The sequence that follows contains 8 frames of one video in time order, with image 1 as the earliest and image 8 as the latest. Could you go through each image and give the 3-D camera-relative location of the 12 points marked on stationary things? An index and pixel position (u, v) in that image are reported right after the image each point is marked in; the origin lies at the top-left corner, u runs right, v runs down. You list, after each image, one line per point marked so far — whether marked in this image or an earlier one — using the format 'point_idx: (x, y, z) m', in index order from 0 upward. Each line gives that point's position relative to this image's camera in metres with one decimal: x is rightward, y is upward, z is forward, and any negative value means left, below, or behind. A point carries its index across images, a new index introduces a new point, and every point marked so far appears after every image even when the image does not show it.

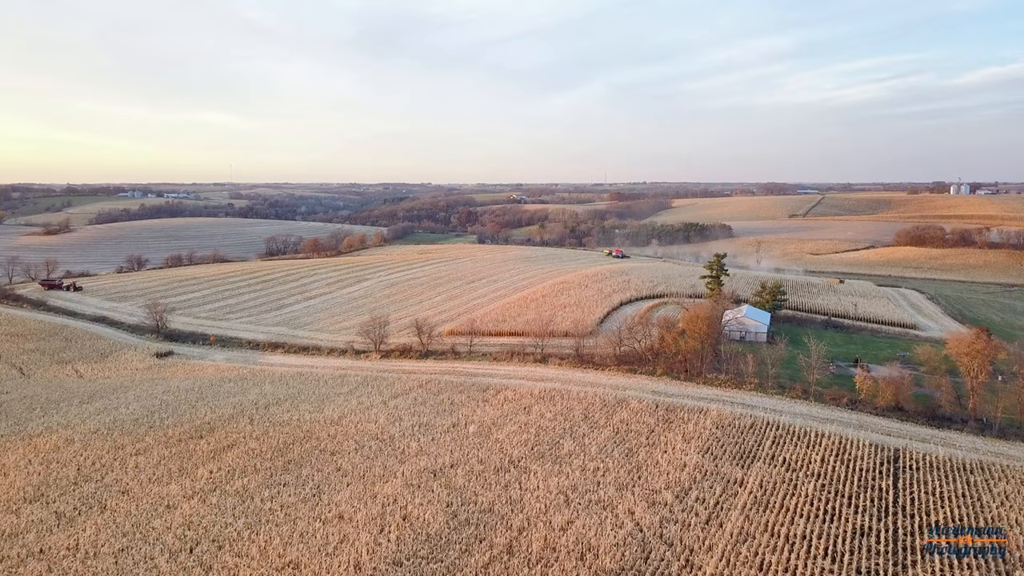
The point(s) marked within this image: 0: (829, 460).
0: (+7.4, -4.0, +18.5) m
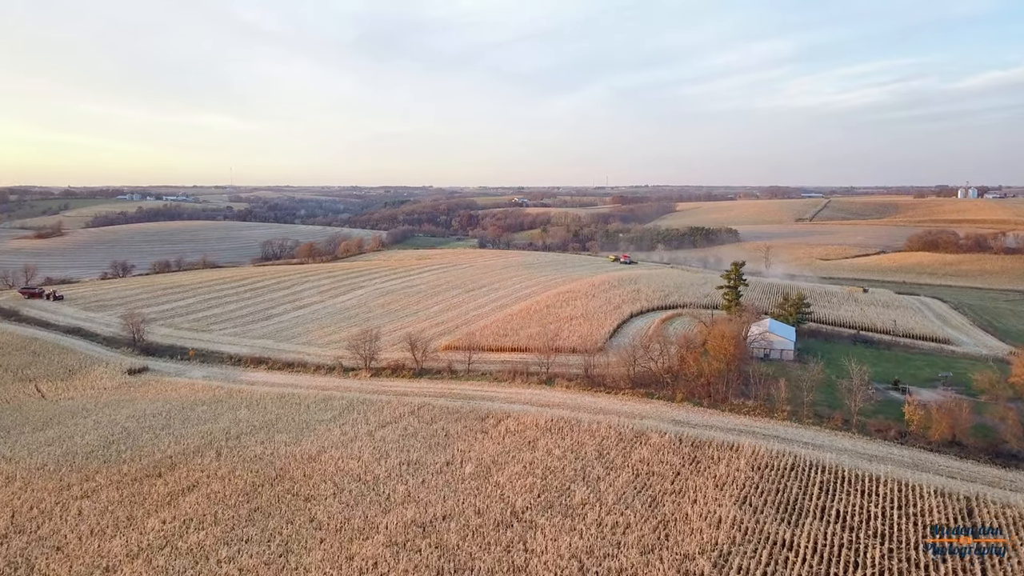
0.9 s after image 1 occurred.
0: (+7.5, -4.5, +15.7) m
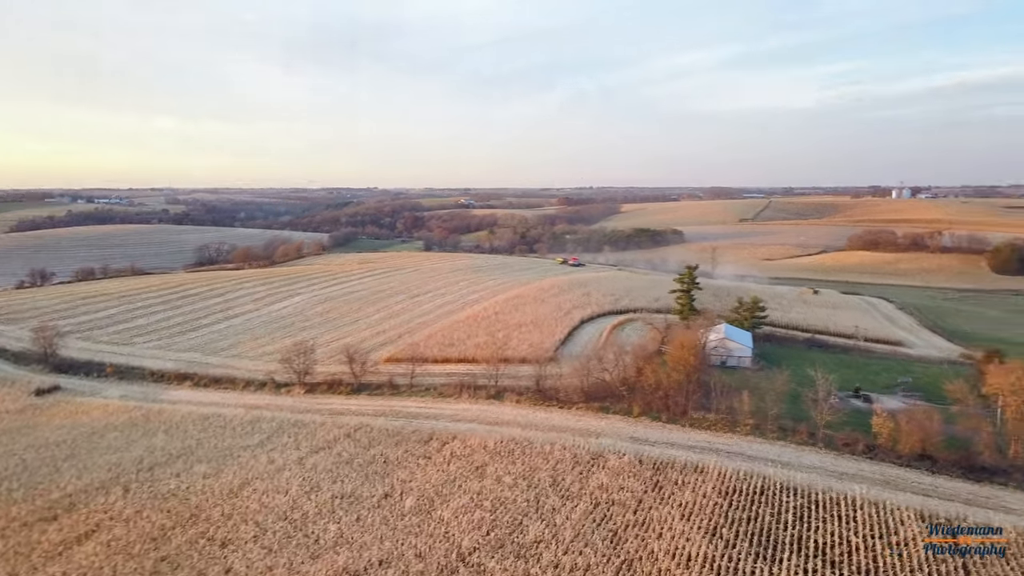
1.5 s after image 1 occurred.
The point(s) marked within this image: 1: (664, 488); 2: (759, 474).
0: (+6.5, -4.6, +14.3) m
1: (+3.2, -4.3, +17.0) m
2: (+5.6, -4.2, +18.0) m
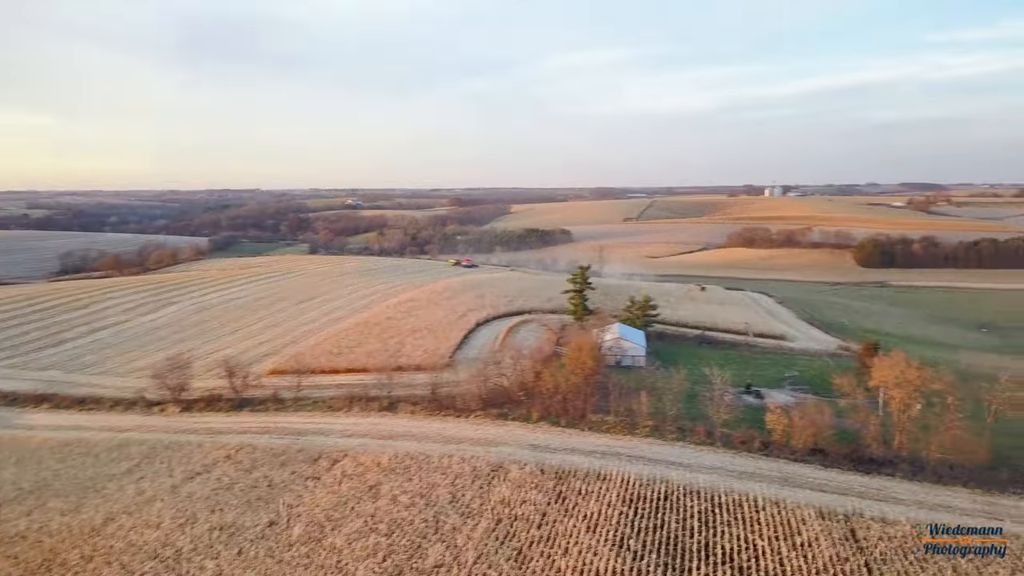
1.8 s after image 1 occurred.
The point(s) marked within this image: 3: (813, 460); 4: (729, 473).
0: (+4.7, -4.6, +14.2) m
1: (+1.1, -4.3, +16.4) m
2: (+3.3, -4.3, +17.8) m
3: (+7.3, -4.2, +19.3) m
4: (+5.1, -4.3, +18.5) m
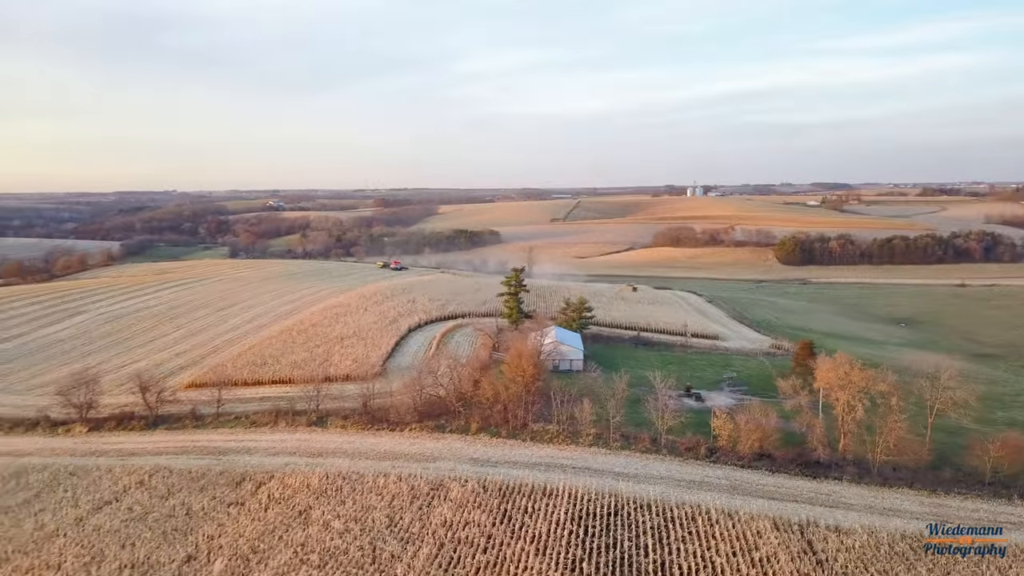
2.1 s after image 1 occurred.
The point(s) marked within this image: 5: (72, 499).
0: (+3.8, -4.7, +13.6) m
1: (0.0, -4.5, +15.5) m
2: (+2.1, -4.4, +17.0) m
3: (+5.9, -4.2, +18.9) m
4: (+3.7, -4.4, +17.9) m
5: (-10.1, -4.8, +18.3) m
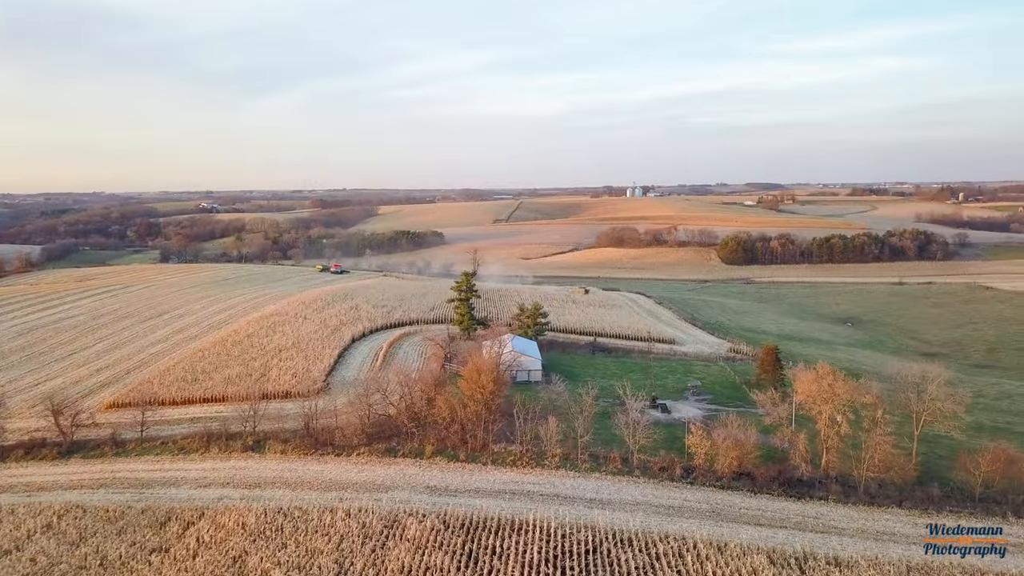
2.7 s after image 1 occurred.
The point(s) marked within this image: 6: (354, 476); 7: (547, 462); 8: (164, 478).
0: (+3.4, -4.9, +12.2) m
1: (-0.6, -4.7, +13.7) m
2: (+1.4, -4.5, +15.4) m
3: (+5.0, -4.4, +17.6) m
4: (+3.0, -4.5, +16.4) m
5: (-10.9, -5.2, +15.8) m
6: (-3.6, -4.3, +18.3) m
7: (+0.8, -4.1, +18.7) m
8: (-8.5, -4.6, +19.3) m
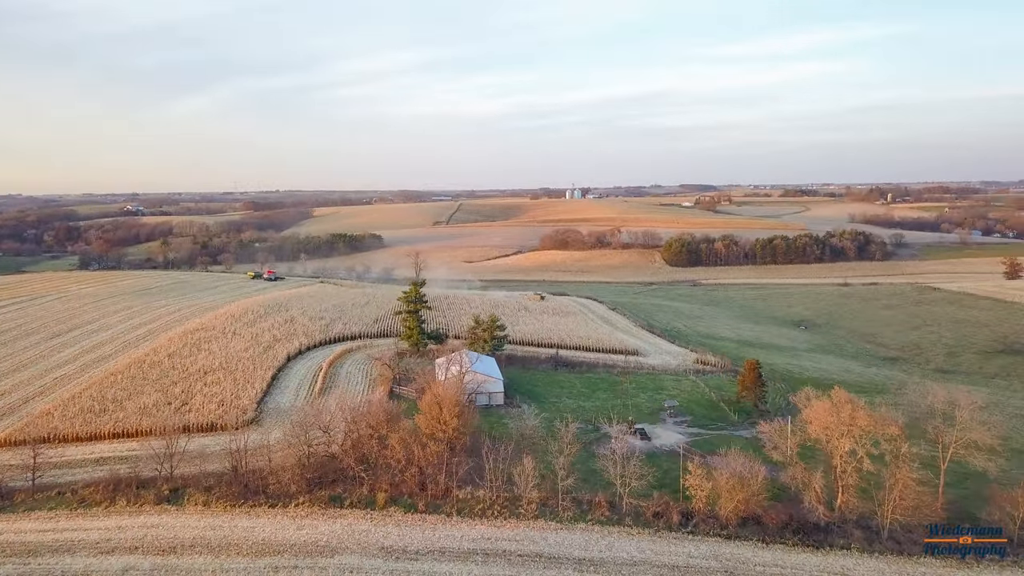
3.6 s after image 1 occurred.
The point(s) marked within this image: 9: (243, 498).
0: (+3.2, -5.2, +9.6) m
1: (-0.8, -5.0, +10.8) m
2: (+1.0, -4.9, +12.7) m
3: (+4.5, -4.7, +15.1) m
4: (+2.5, -4.9, +13.8) m
5: (-11.2, -5.7, +12.1) m
6: (-4.2, -4.8, +15.2) m
7: (+0.2, -4.5, +15.9) m
8: (-9.2, -5.1, +15.8) m
9: (-5.8, -4.5, +17.0) m
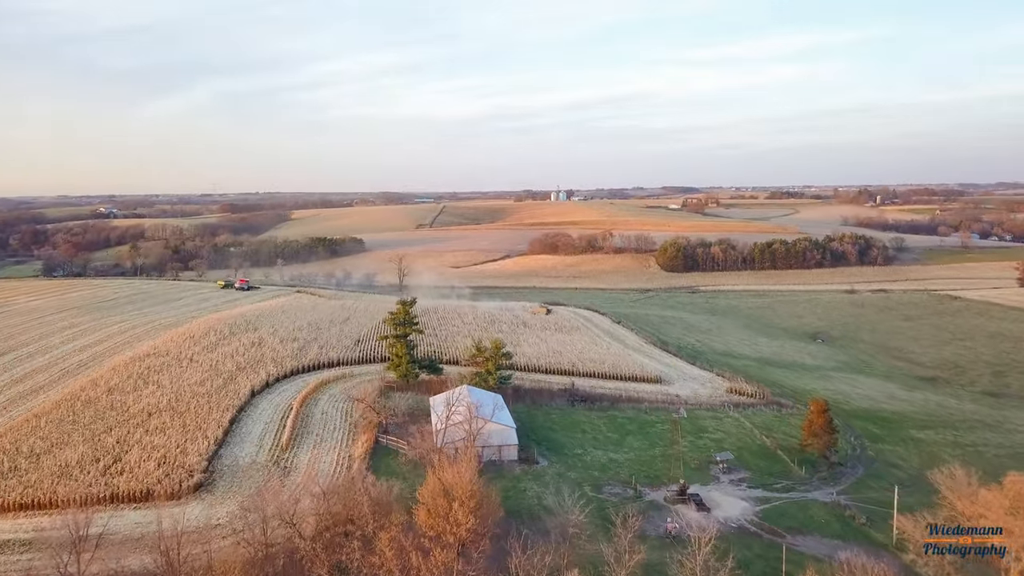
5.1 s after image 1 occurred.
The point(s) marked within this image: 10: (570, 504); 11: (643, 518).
0: (+4.0, -5.8, +4.9) m
1: (-0.1, -5.7, +6.1) m
2: (+1.7, -5.5, +8.0) m
3: (+5.1, -5.3, +10.5) m
4: (+3.2, -5.5, +9.1) m
5: (-10.5, -6.3, +7.1) m
6: (-3.6, -5.4, +10.4) m
7: (+0.8, -5.1, +11.1) m
8: (-8.6, -5.7, +10.9) m
9: (-5.2, -5.1, +12.2) m
10: (+1.1, -4.0, +15.7) m
11: (+2.7, -3.9, +15.8) m
